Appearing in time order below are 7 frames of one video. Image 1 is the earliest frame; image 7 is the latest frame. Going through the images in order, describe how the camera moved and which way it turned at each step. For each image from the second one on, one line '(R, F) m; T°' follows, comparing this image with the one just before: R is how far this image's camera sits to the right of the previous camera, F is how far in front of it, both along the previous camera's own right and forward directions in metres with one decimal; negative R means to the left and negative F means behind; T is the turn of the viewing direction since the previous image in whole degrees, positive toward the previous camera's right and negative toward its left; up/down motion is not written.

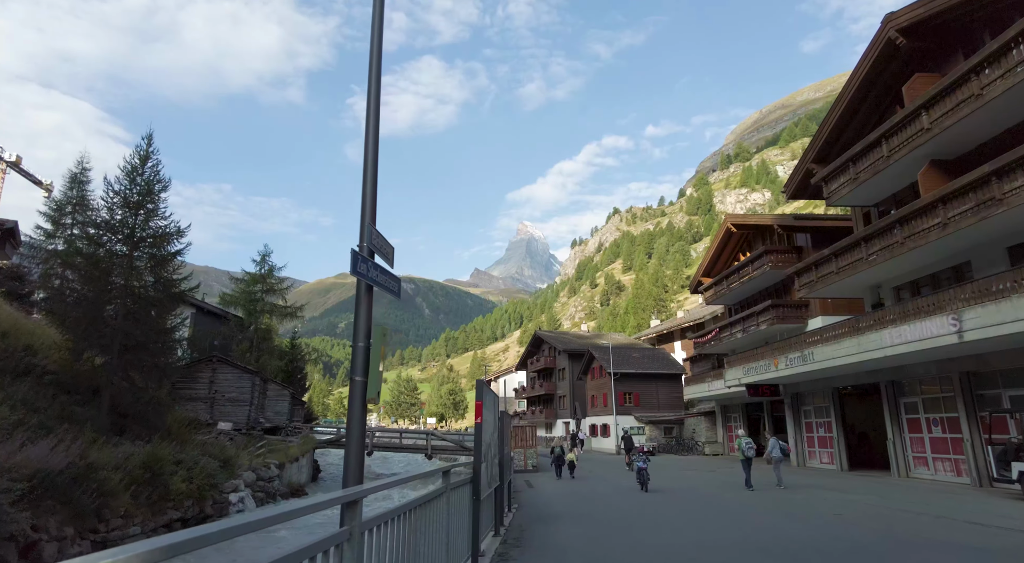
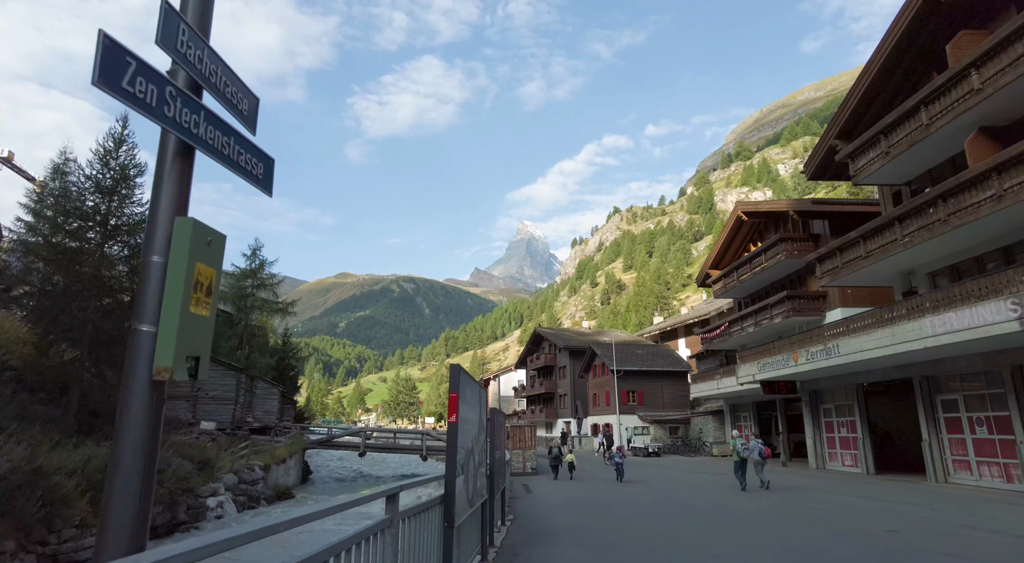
(+0.1, +1.8) m; 0°
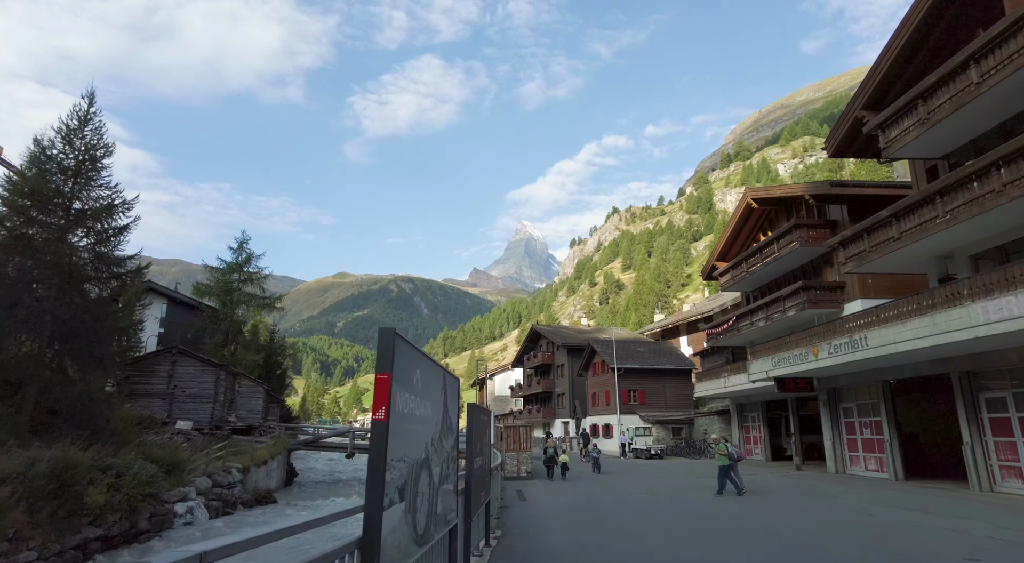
(+0.2, +1.9) m; 0°
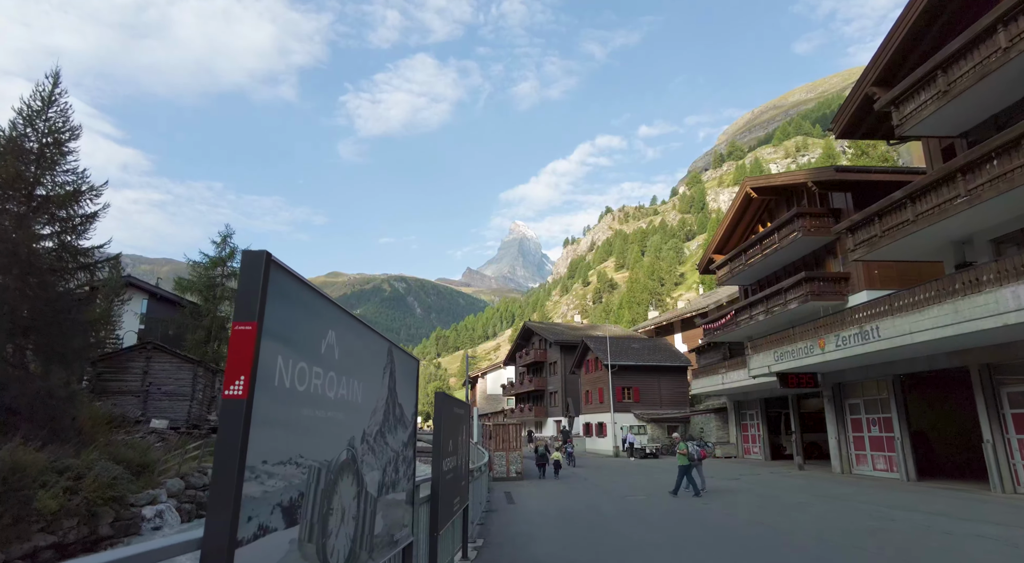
(+0.2, +1.2) m; +1°
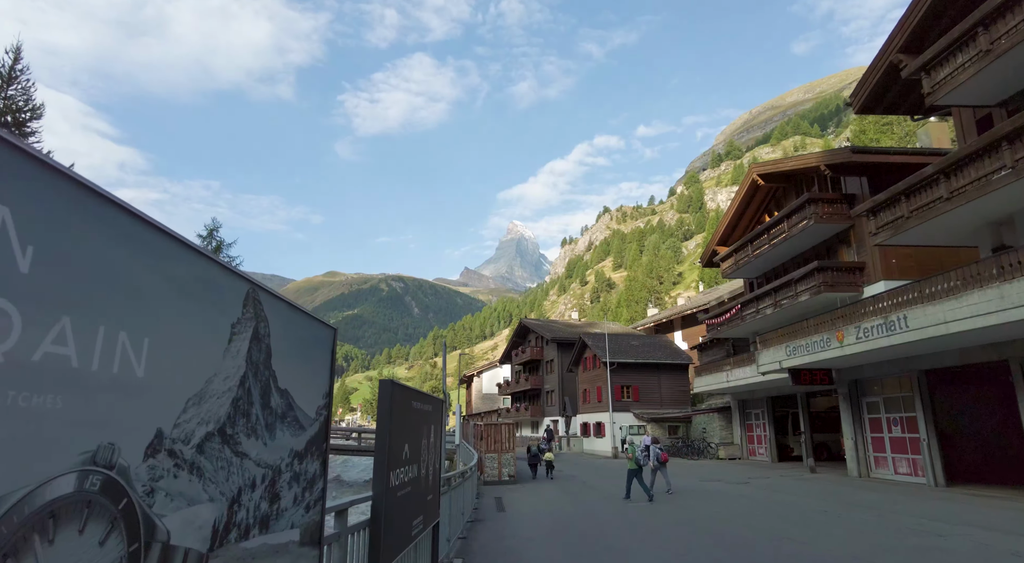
(+0.2, +1.6) m; 0°
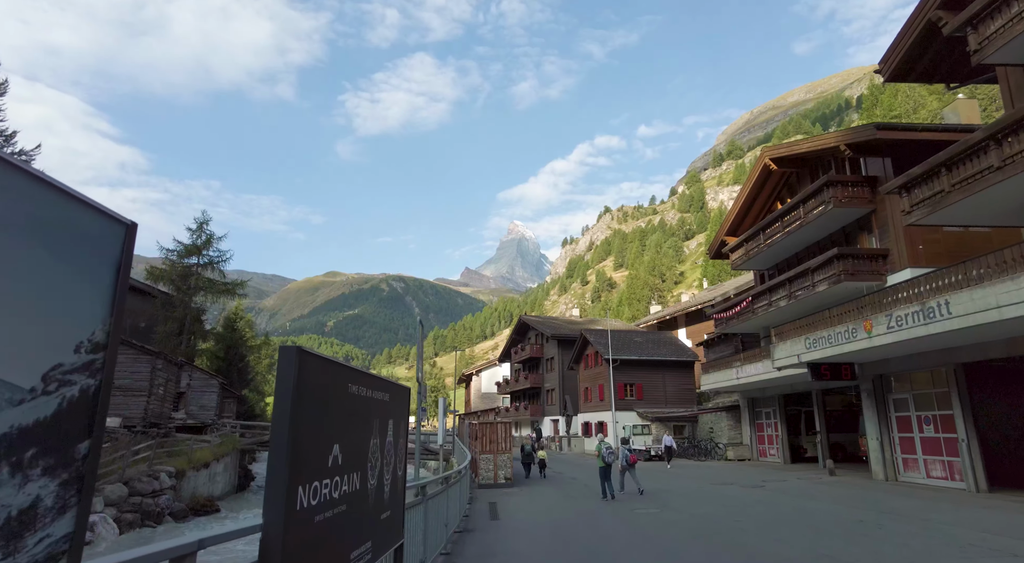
(+0.1, +1.6) m; 0°
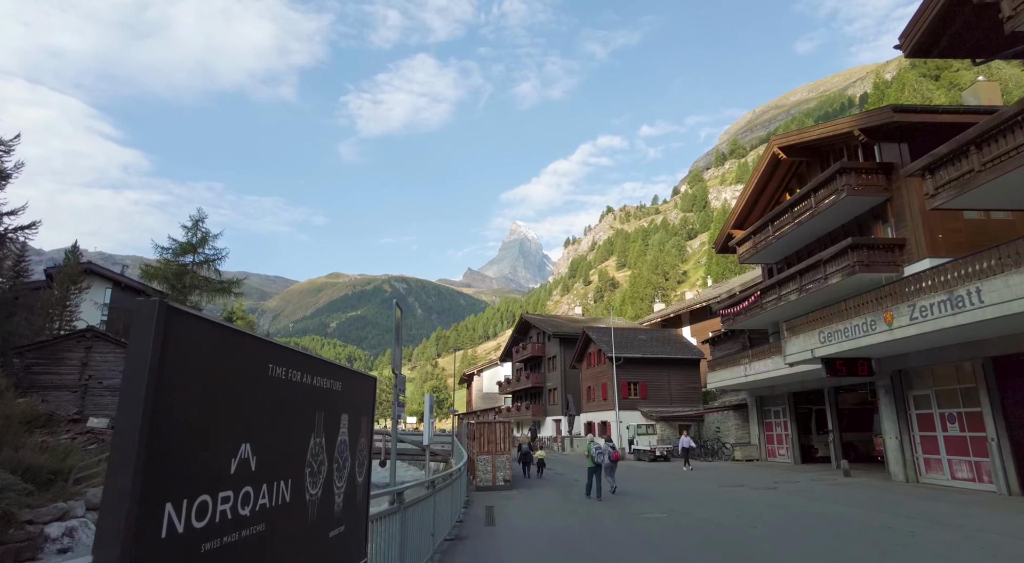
(+0.1, +0.9) m; 0°
